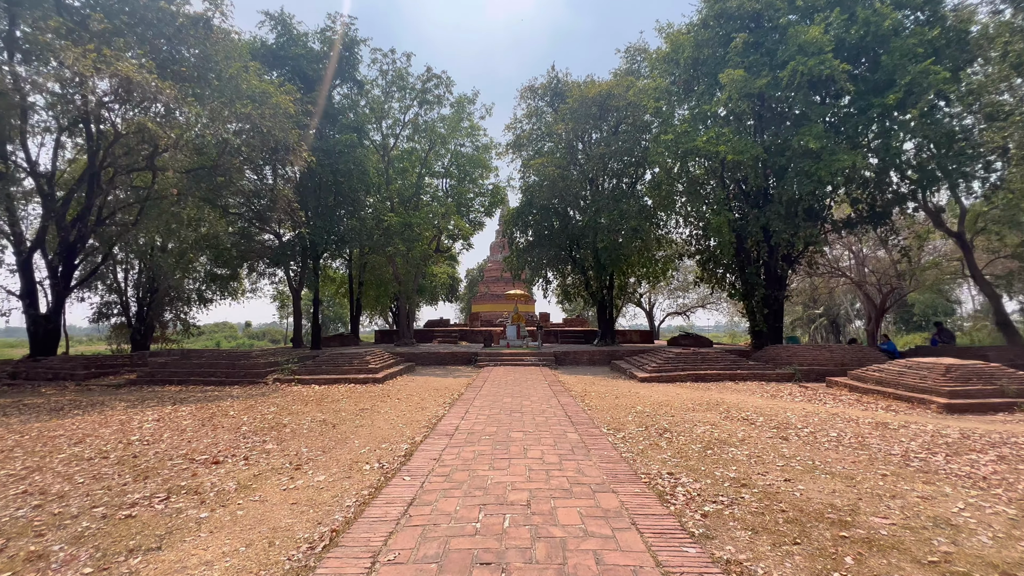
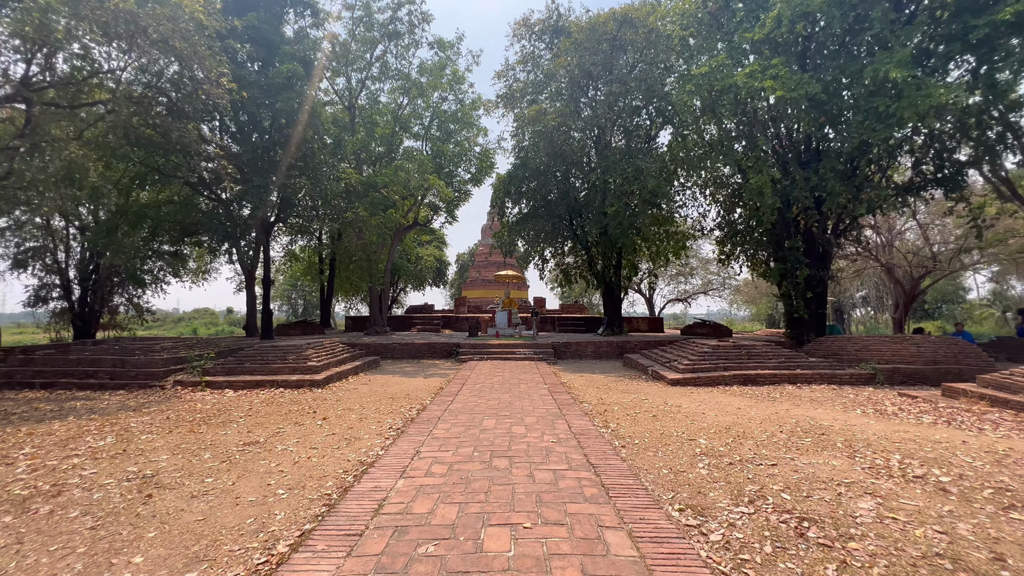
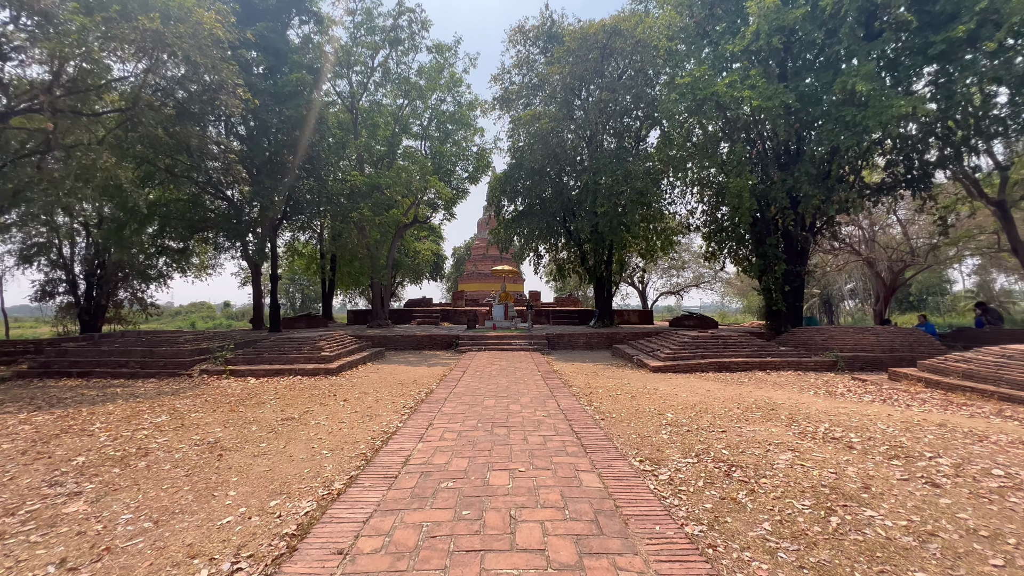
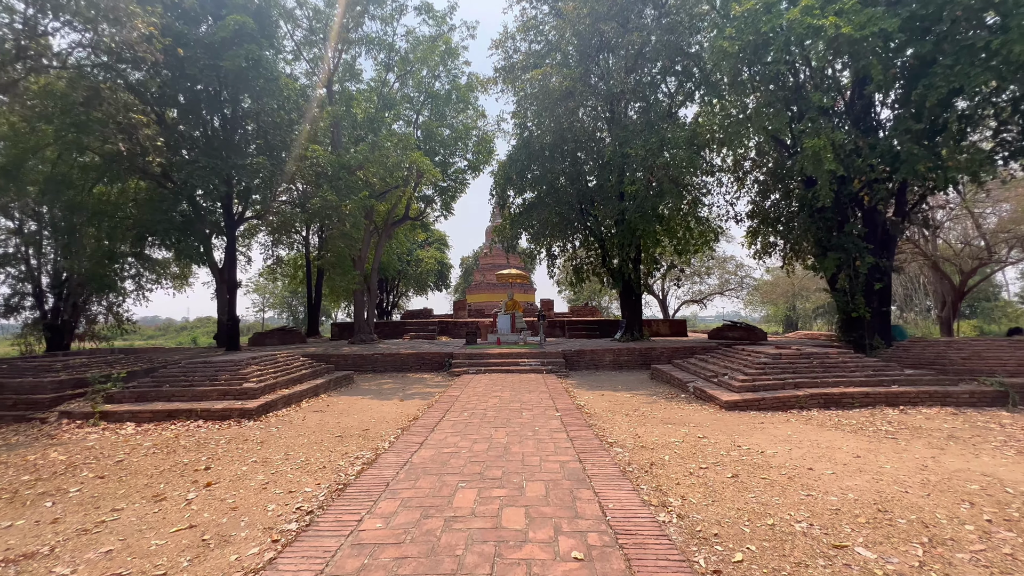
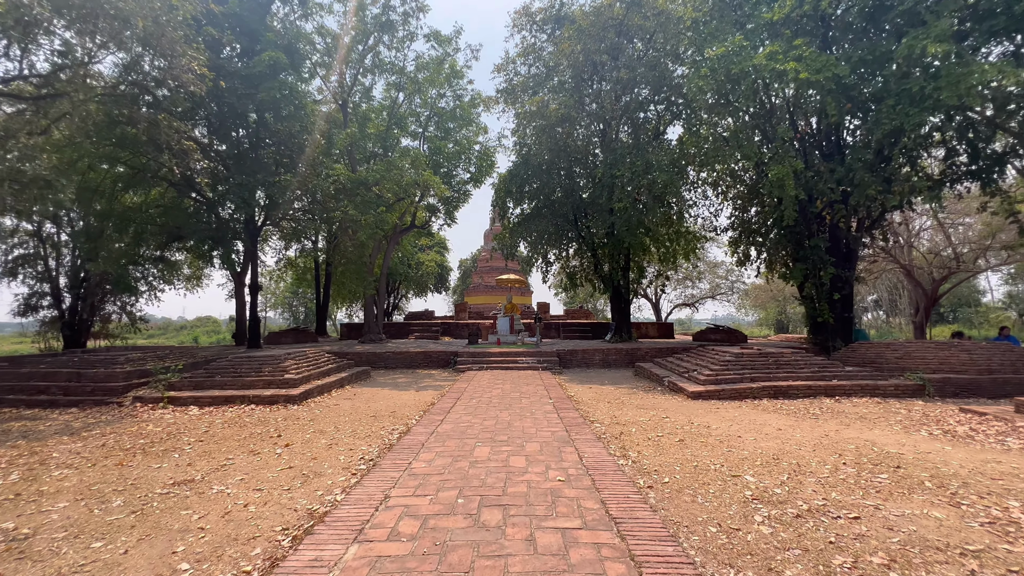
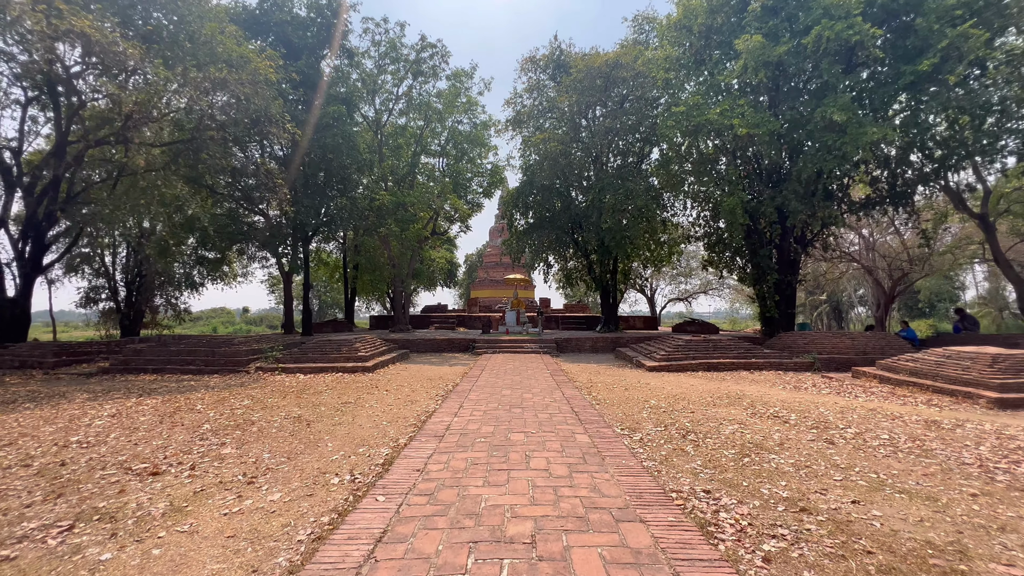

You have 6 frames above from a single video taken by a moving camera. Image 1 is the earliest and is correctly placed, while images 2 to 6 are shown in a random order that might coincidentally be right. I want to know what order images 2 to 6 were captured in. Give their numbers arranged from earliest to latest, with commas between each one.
6, 3, 2, 5, 4
